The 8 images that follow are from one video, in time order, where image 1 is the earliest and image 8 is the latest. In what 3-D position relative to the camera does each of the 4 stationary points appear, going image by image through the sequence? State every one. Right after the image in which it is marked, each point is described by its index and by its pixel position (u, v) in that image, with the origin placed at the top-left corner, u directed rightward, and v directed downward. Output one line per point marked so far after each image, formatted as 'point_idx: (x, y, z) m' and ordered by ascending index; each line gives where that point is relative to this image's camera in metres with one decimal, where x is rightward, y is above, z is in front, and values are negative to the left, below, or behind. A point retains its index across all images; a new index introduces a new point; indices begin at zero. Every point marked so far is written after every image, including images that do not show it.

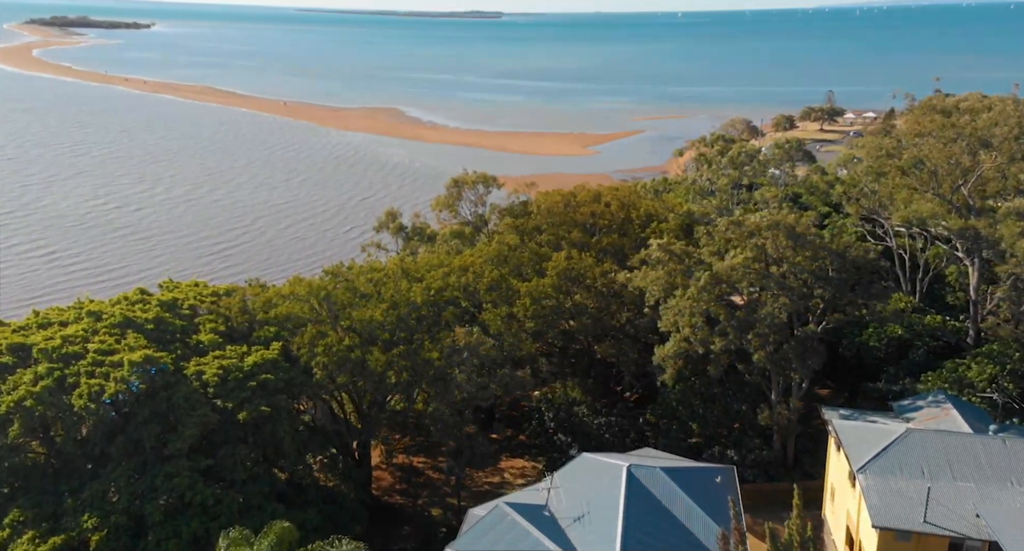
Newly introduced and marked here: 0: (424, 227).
0: (-1.7, +1.0, +18.1) m
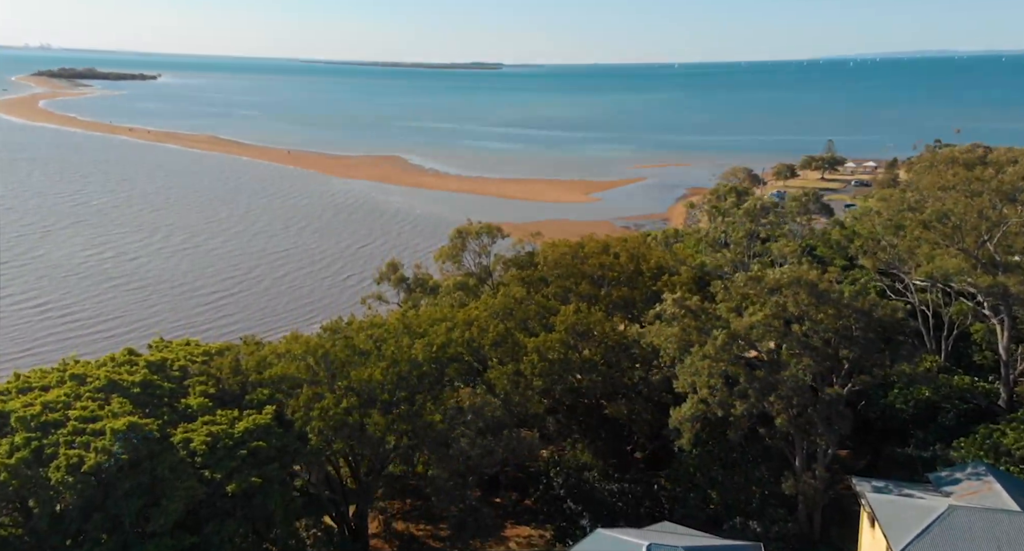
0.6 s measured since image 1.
0: (-1.7, -0.1, +17.6) m
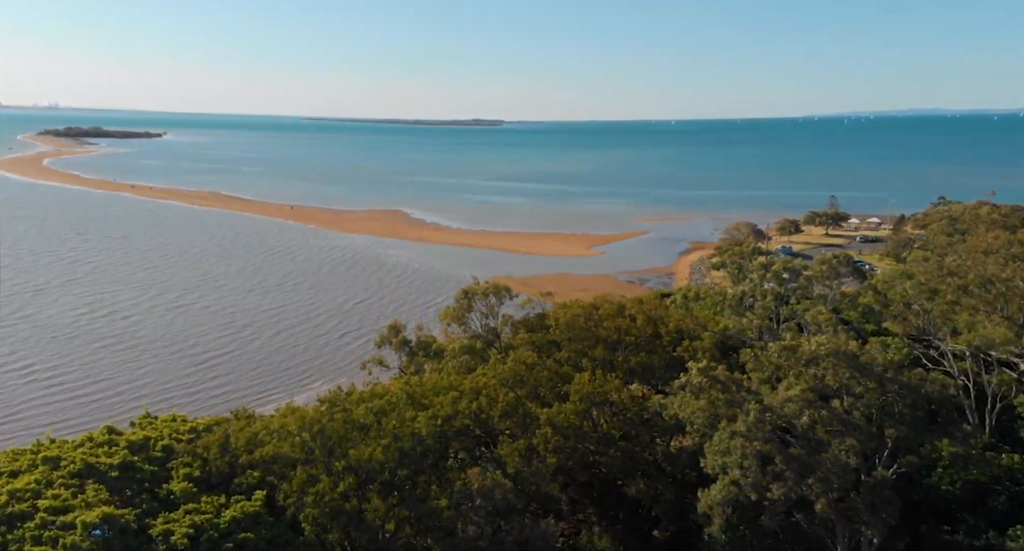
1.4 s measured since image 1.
0: (-1.6, -1.3, +16.9) m
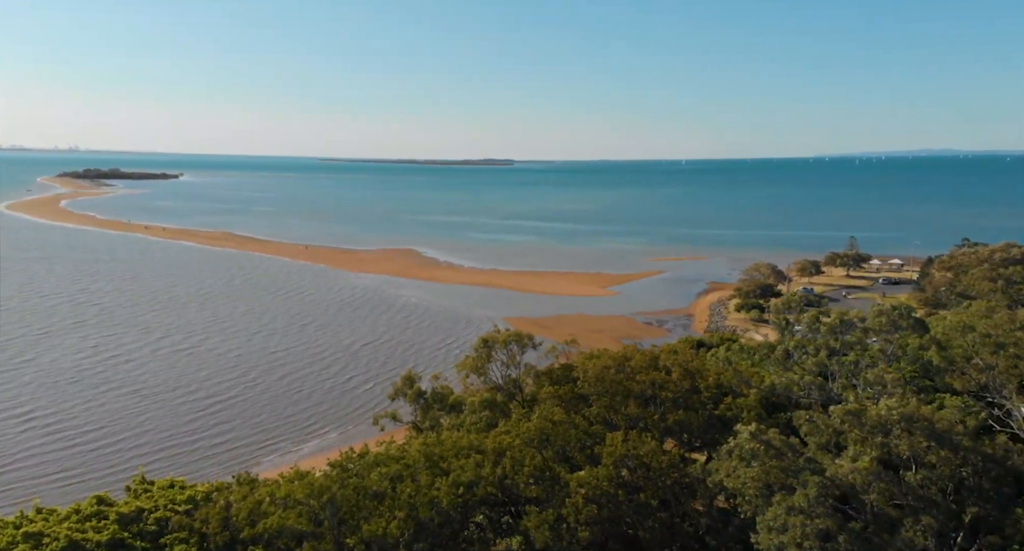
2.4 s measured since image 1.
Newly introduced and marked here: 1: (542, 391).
0: (-1.2, -2.2, +16.0) m
1: (+0.5, -1.9, +14.1) m
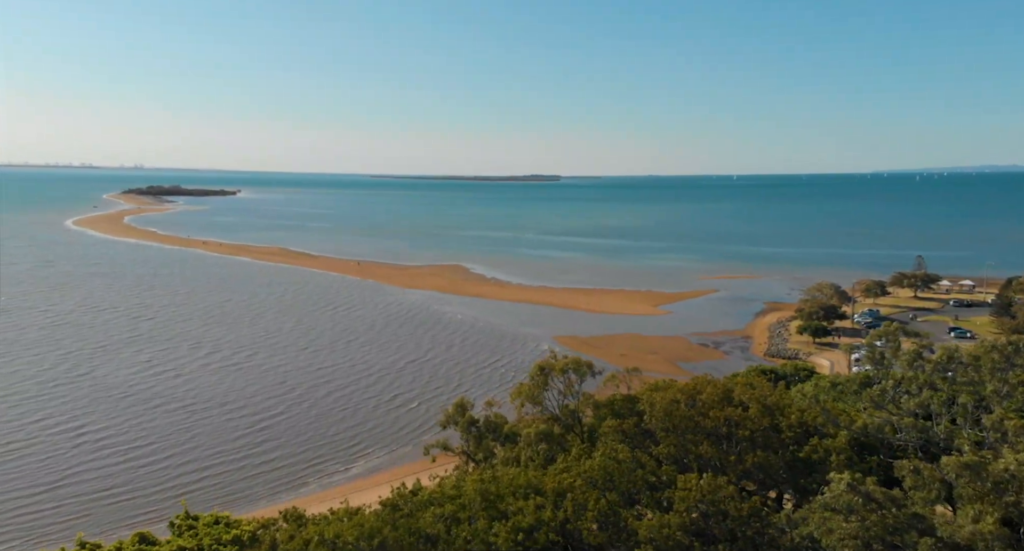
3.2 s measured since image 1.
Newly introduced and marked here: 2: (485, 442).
0: (-0.2, -2.6, +15.3) m
1: (+1.4, -2.3, +13.3) m
2: (-0.5, -2.9, +15.2) m
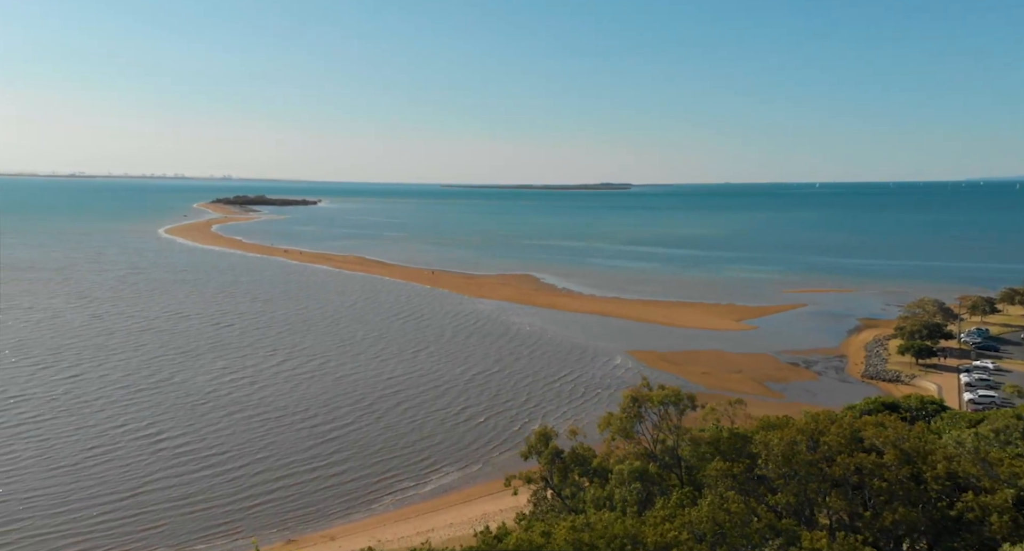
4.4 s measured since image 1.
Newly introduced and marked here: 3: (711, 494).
0: (+1.3, -2.9, +14.2) m
1: (+2.7, -2.6, +12.0) m
2: (+0.9, -3.2, +14.1) m
3: (+2.4, -2.6, +11.0) m
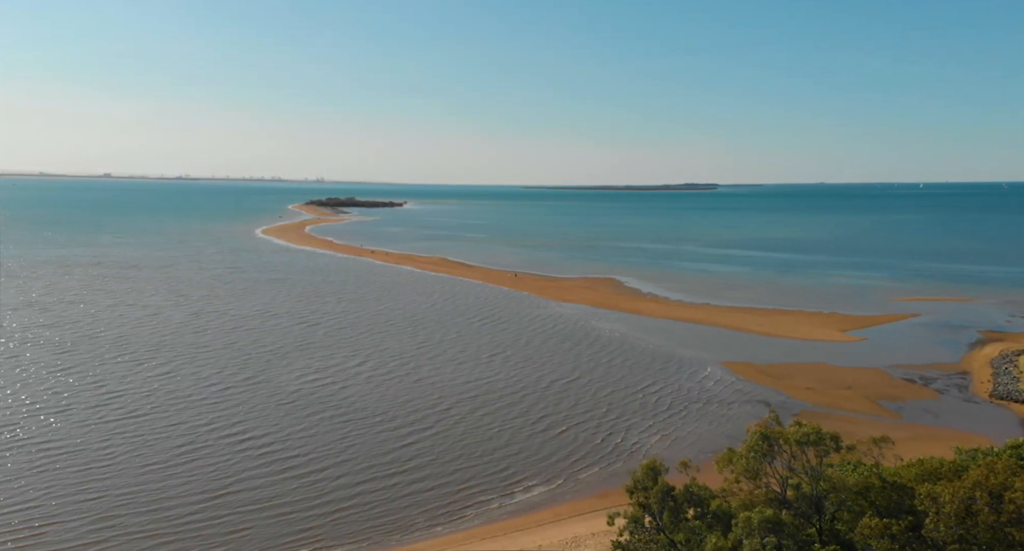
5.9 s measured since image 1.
0: (+2.8, -3.1, +12.6) m
1: (+4.0, -2.8, +10.3) m
2: (+2.4, -3.4, +12.5) m
3: (+3.6, -2.8, +9.3) m
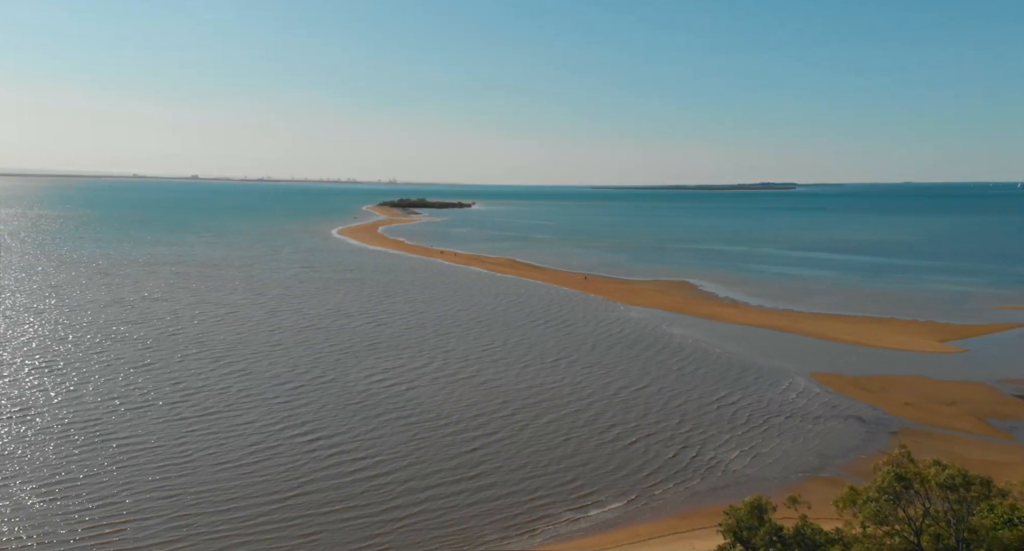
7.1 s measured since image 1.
0: (+3.8, -3.2, +11.0) m
1: (+4.9, -2.9, +8.7) m
2: (+3.5, -3.6, +11.0) m
3: (+4.4, -3.0, +7.7) m
